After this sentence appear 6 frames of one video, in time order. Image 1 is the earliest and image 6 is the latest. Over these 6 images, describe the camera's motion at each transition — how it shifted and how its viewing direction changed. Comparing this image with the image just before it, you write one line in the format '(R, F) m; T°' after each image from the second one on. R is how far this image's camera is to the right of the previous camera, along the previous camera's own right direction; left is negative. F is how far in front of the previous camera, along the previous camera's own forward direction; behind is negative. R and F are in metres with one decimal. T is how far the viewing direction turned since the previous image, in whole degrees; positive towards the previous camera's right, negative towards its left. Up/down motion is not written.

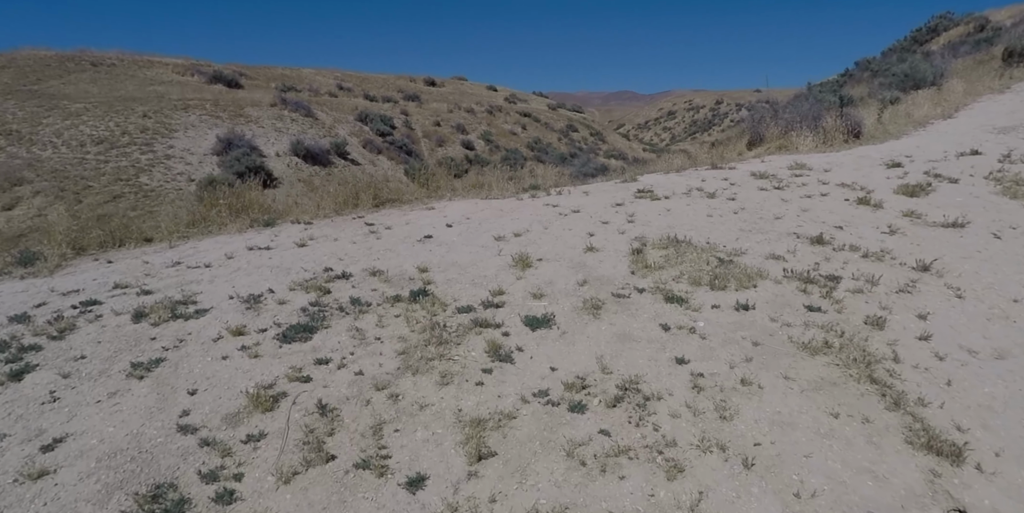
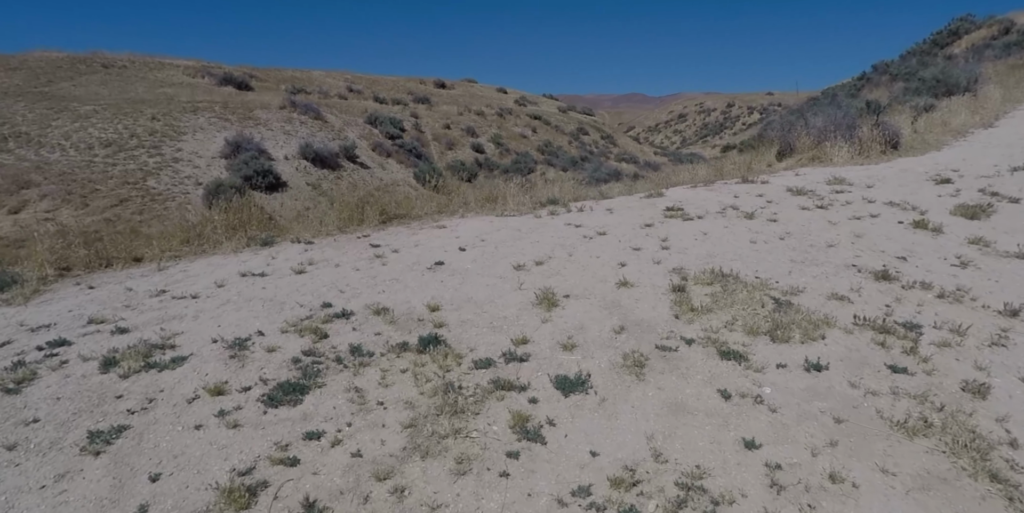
(-0.1, +0.7) m; -1°
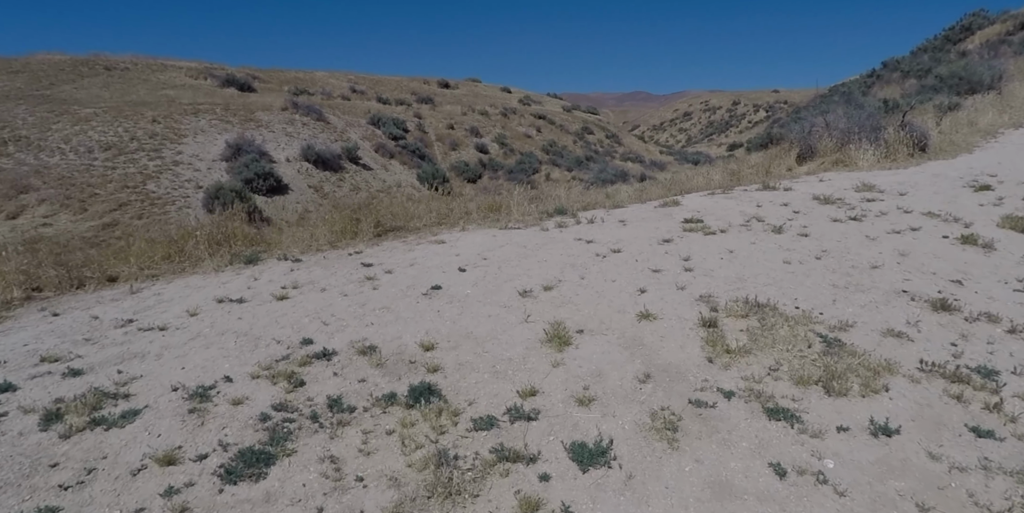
(0.0, +0.6) m; 0°
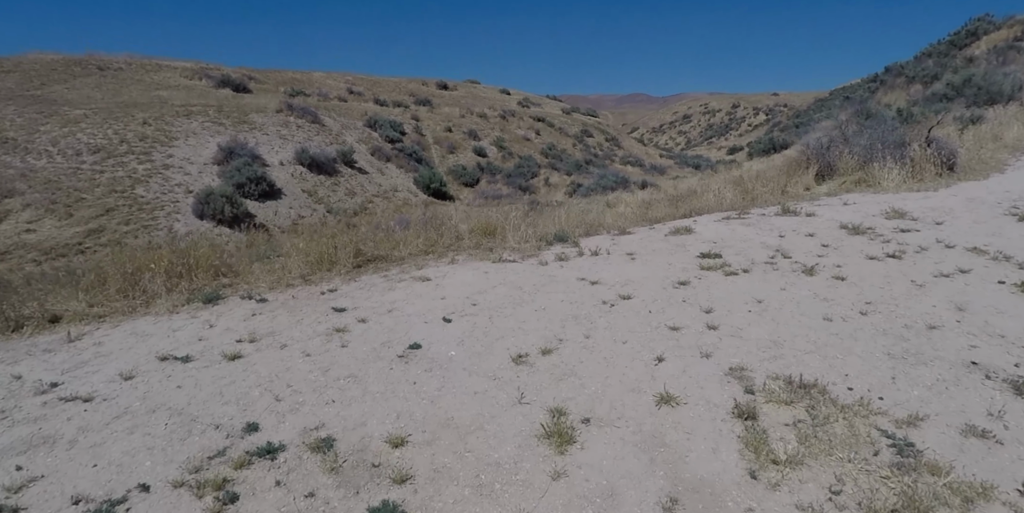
(0.0, +0.8) m; 0°
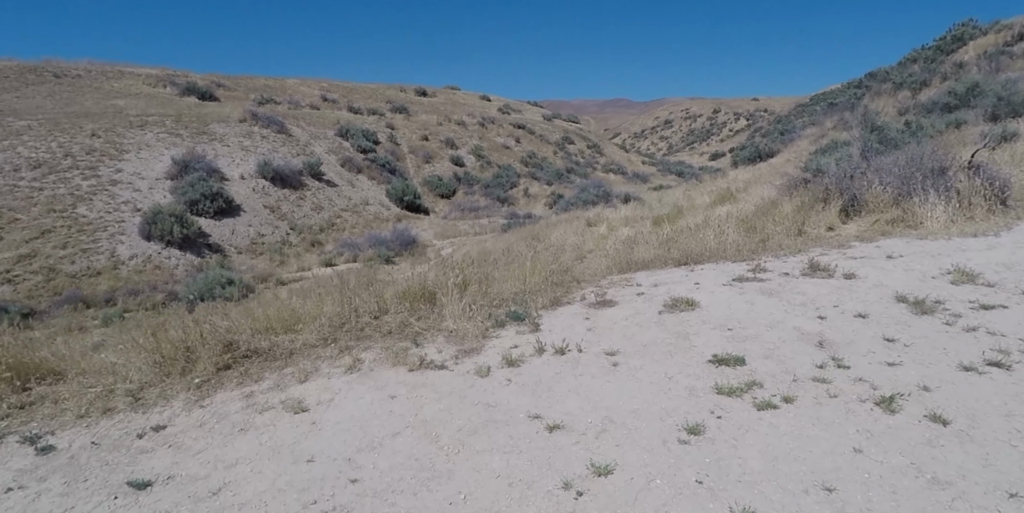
(+0.5, +2.2) m; +1°
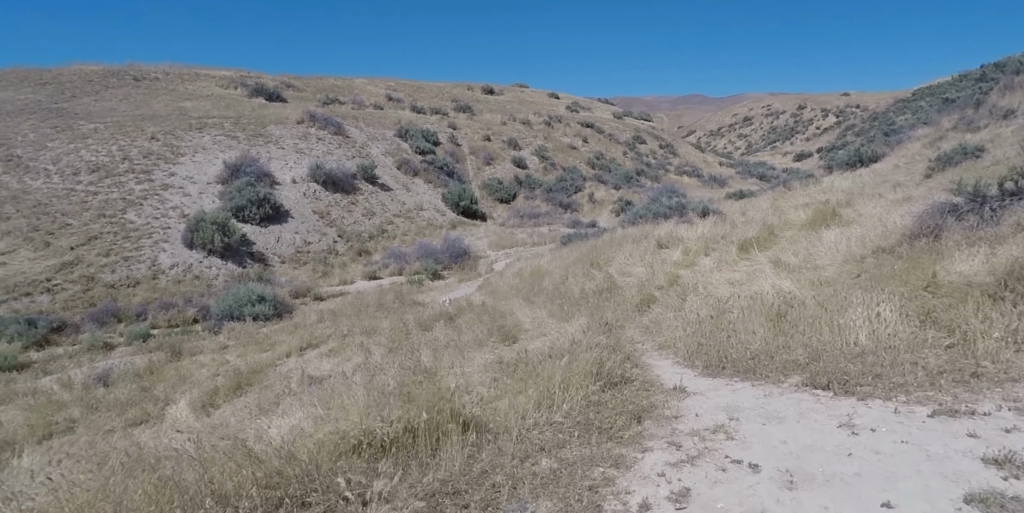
(+0.4, +3.2) m; -6°
